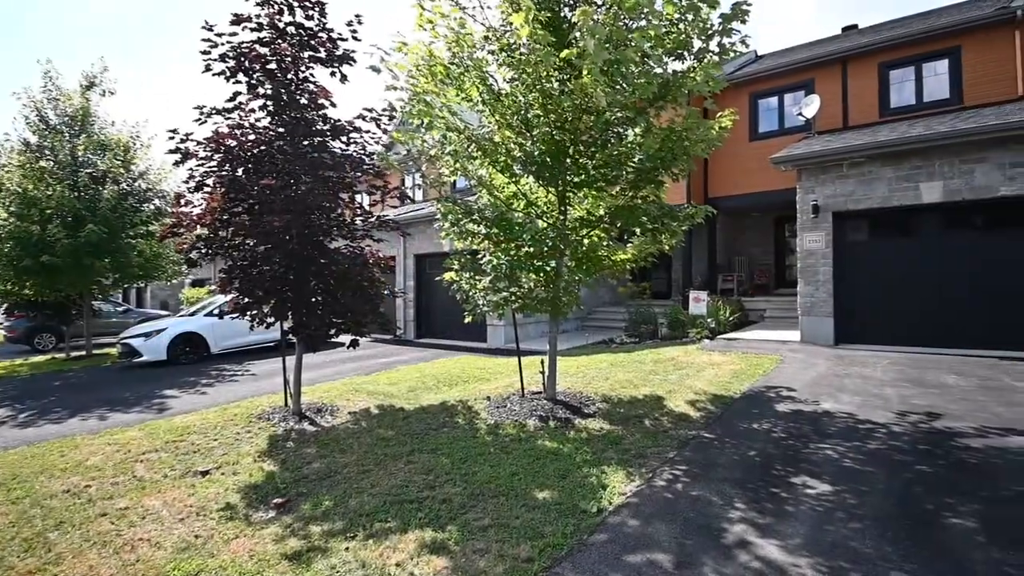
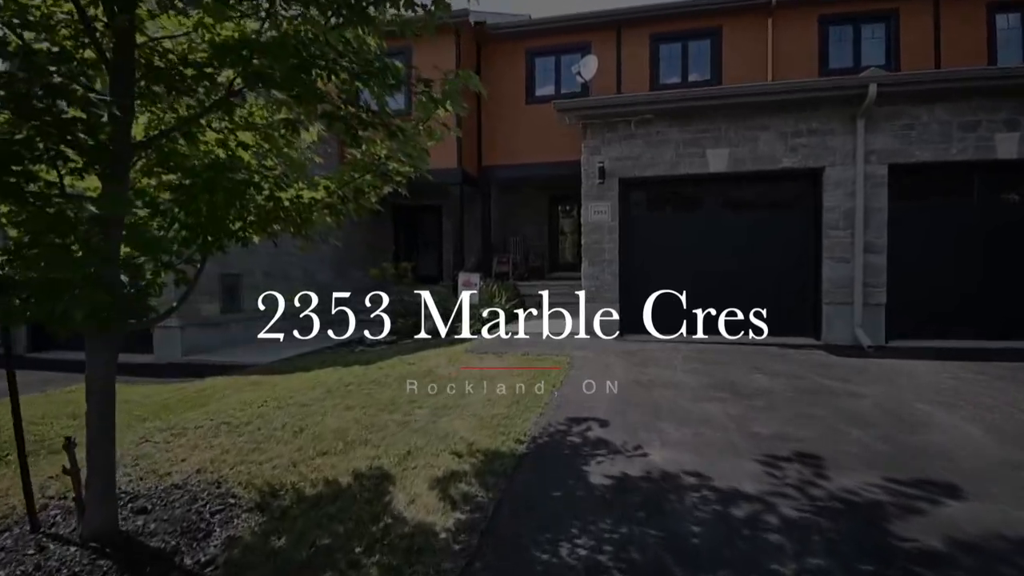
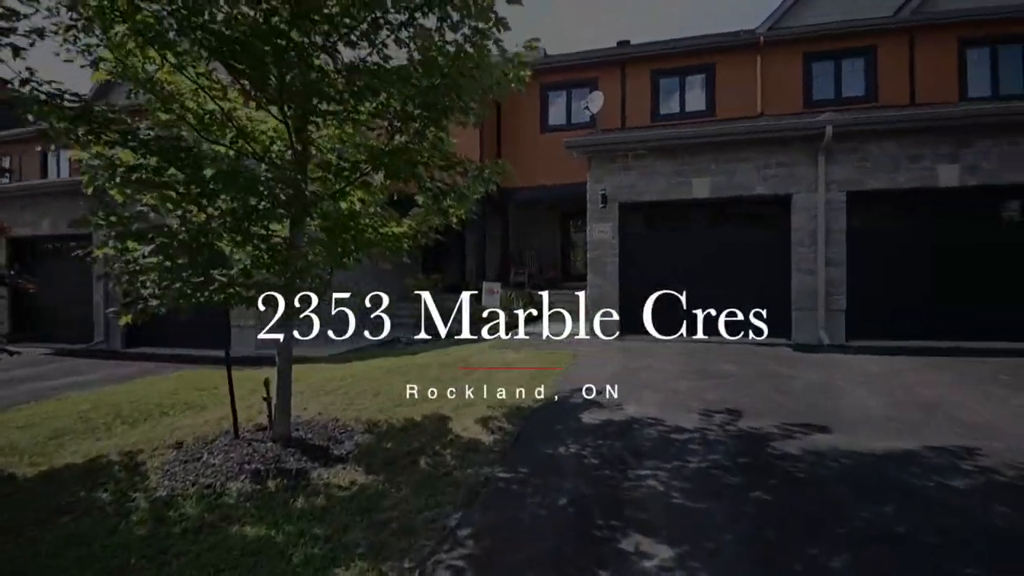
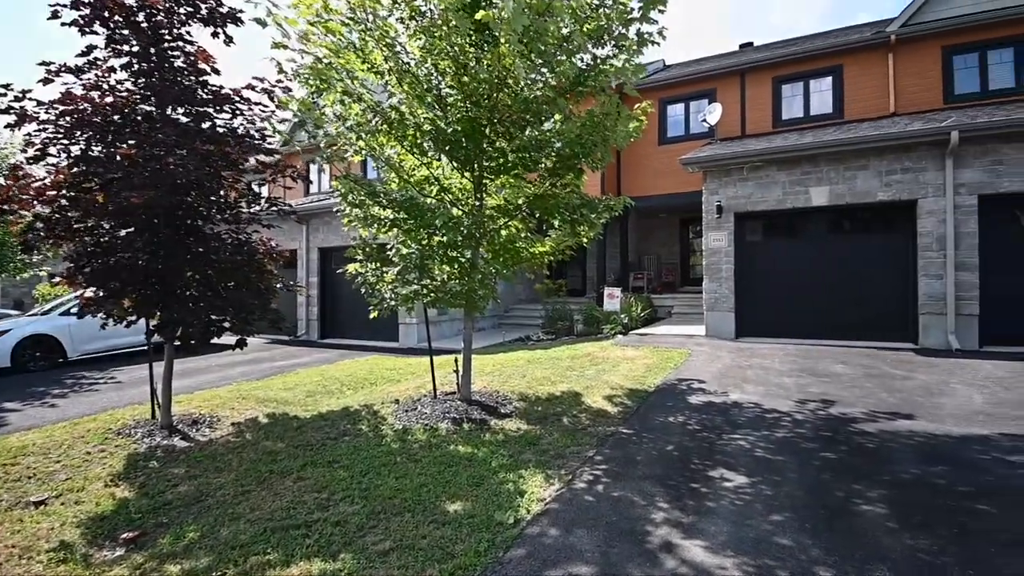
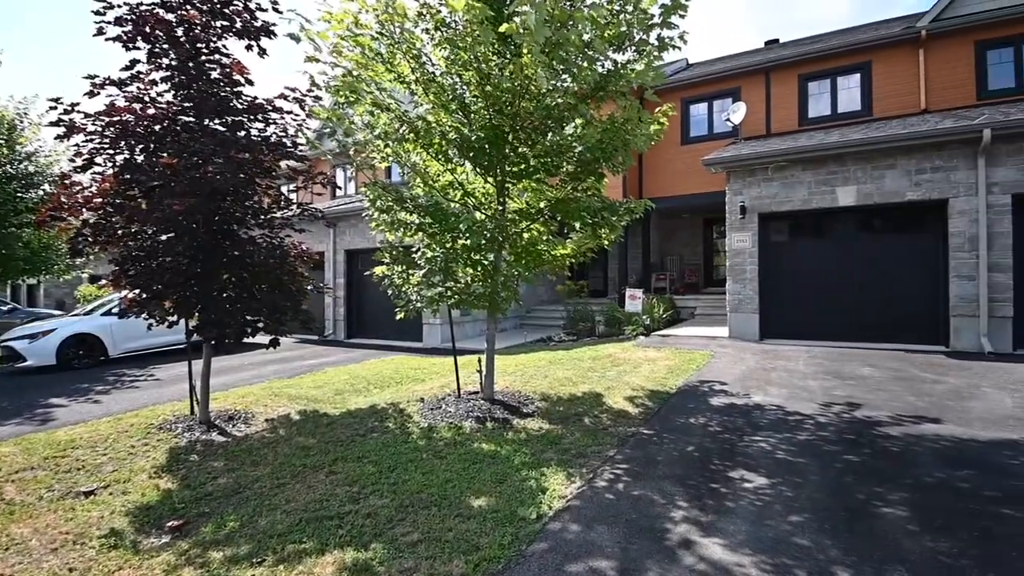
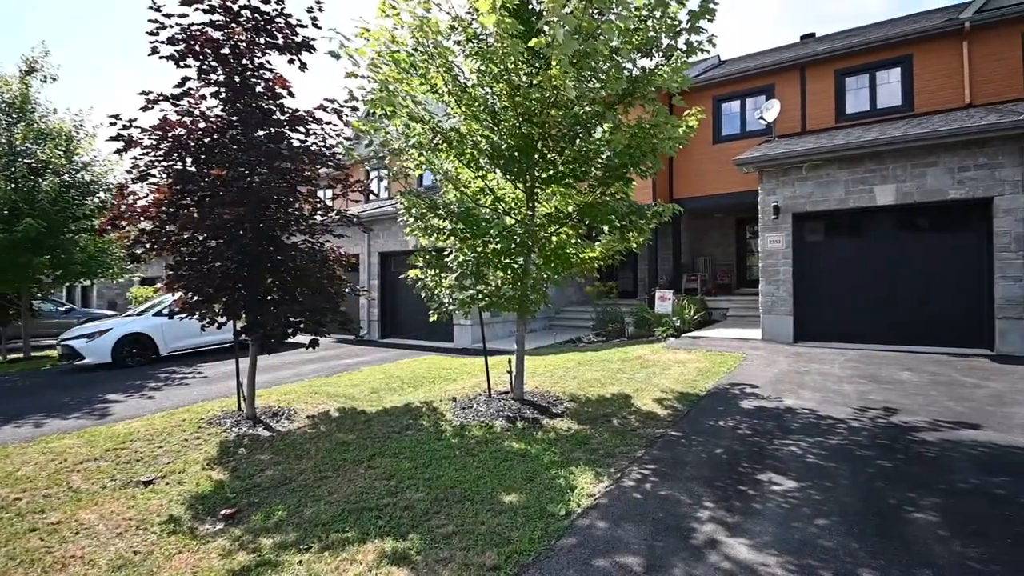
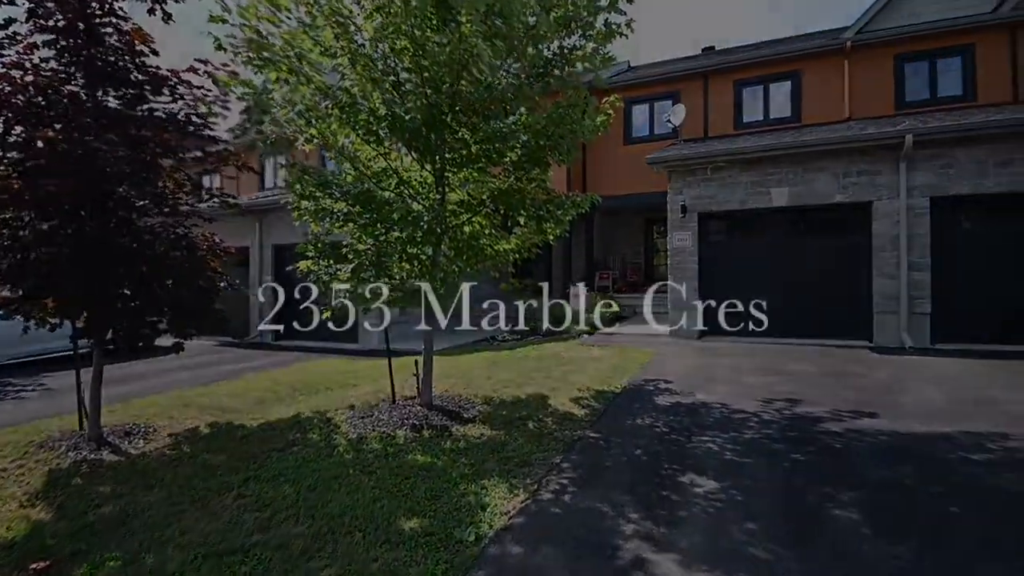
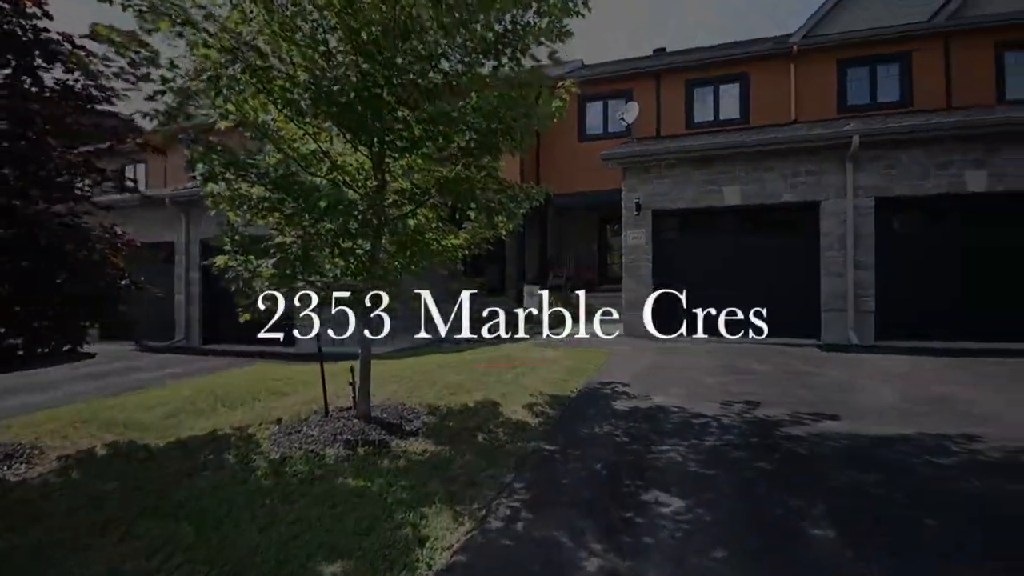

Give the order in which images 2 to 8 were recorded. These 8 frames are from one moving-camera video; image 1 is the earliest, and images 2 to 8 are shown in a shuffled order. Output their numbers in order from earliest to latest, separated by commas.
6, 5, 4, 7, 8, 3, 2
